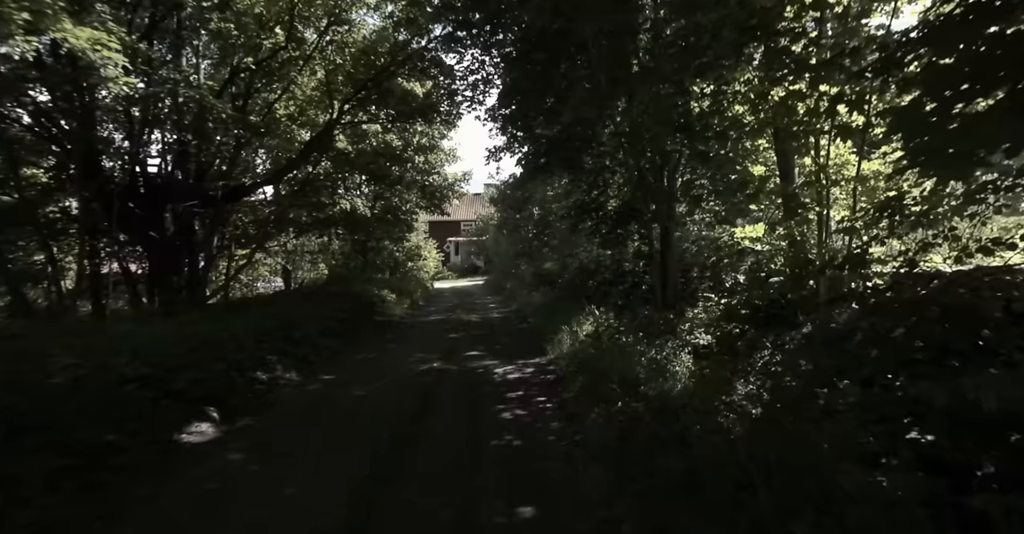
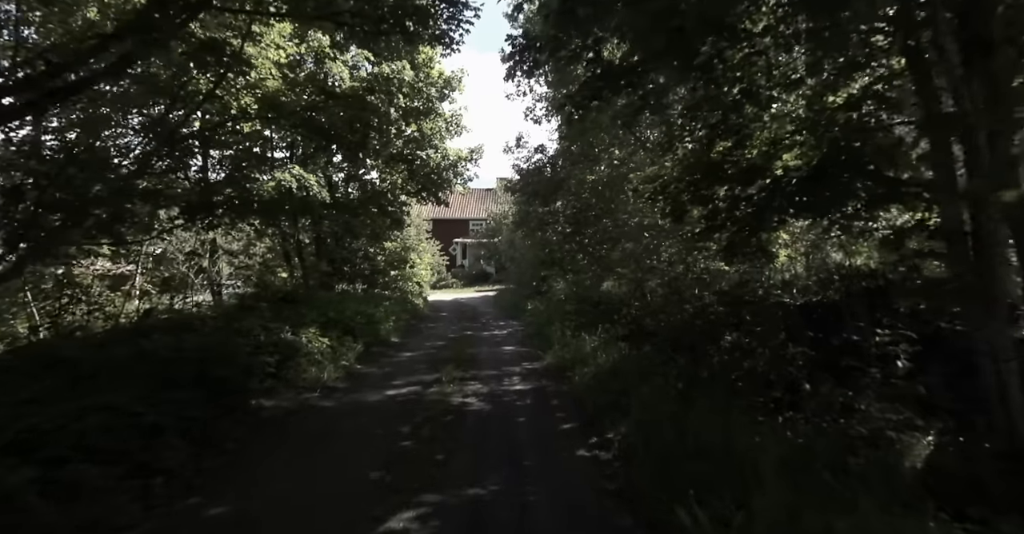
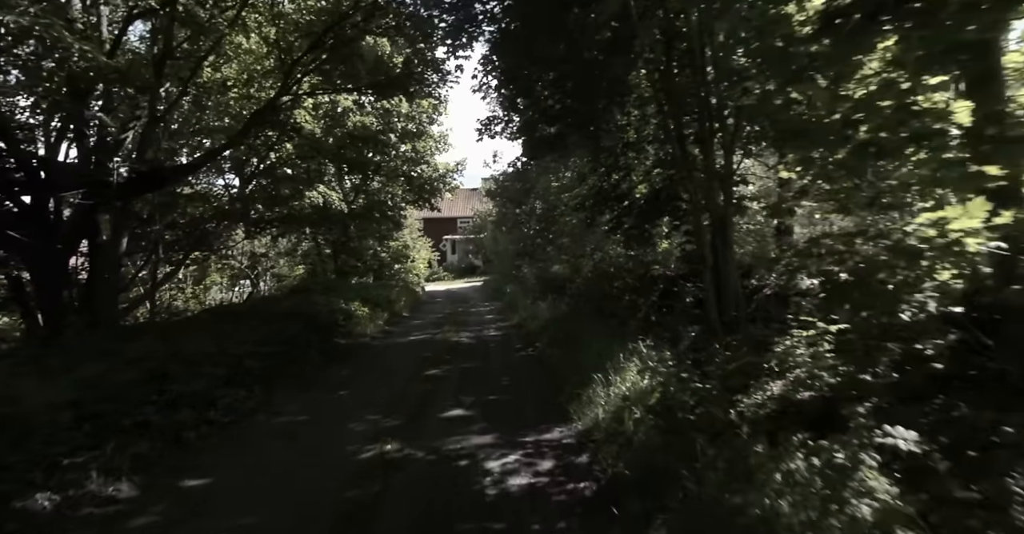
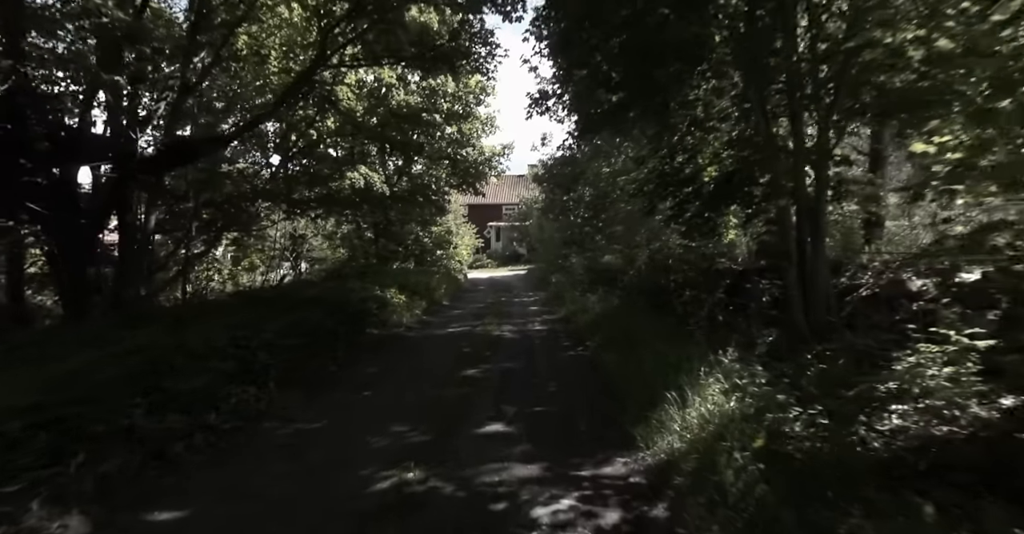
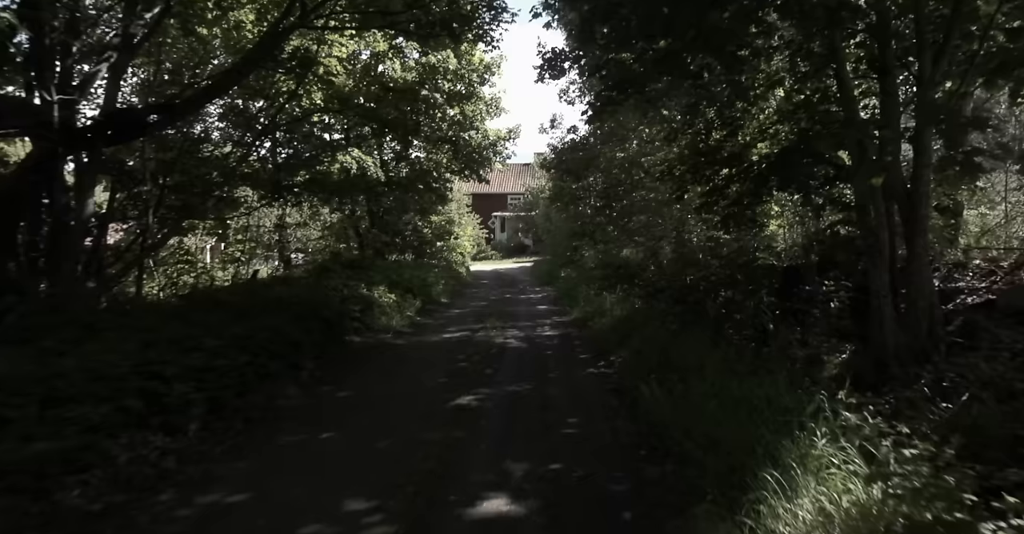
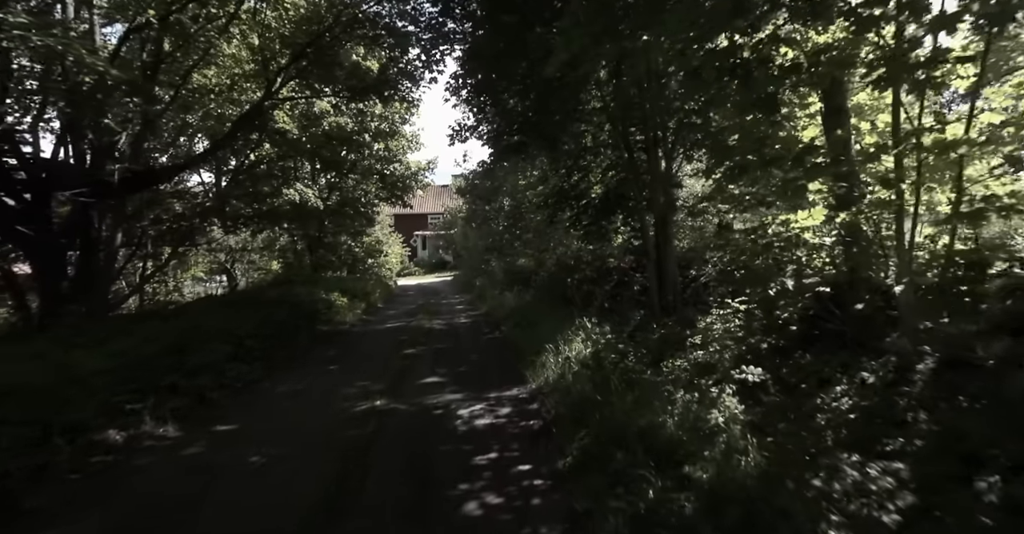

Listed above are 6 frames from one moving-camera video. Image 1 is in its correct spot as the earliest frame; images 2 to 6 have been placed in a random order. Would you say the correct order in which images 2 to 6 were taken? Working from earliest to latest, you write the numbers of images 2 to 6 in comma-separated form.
6, 3, 4, 5, 2
